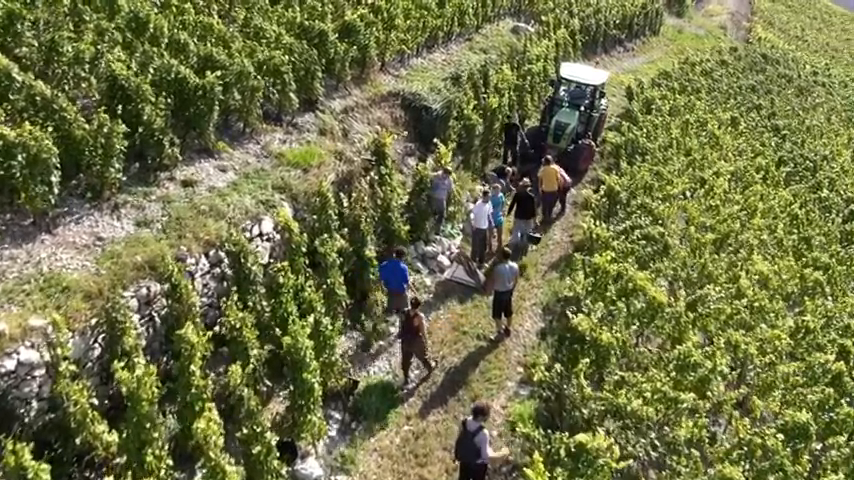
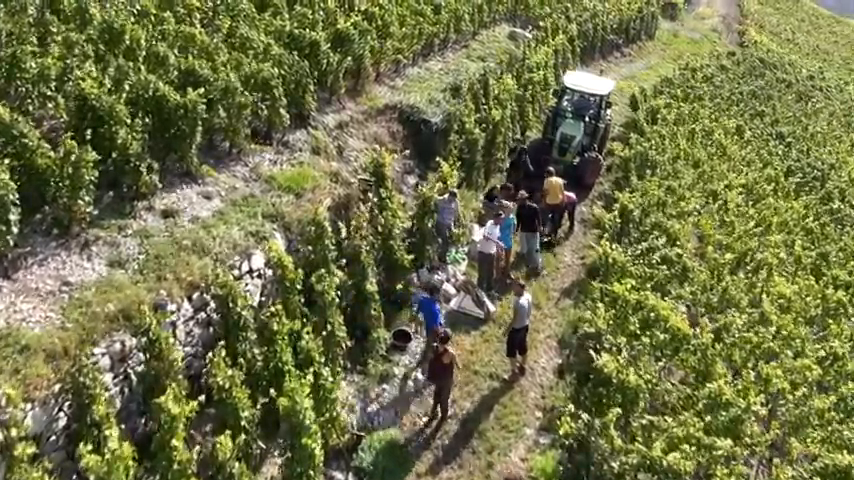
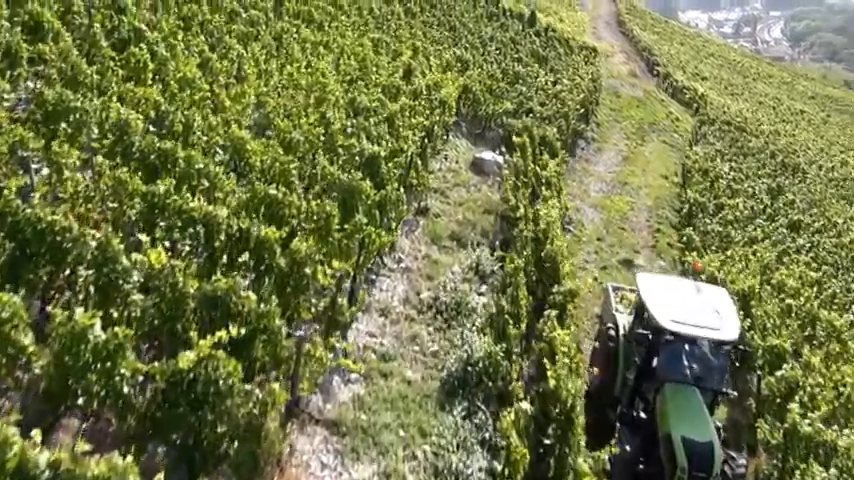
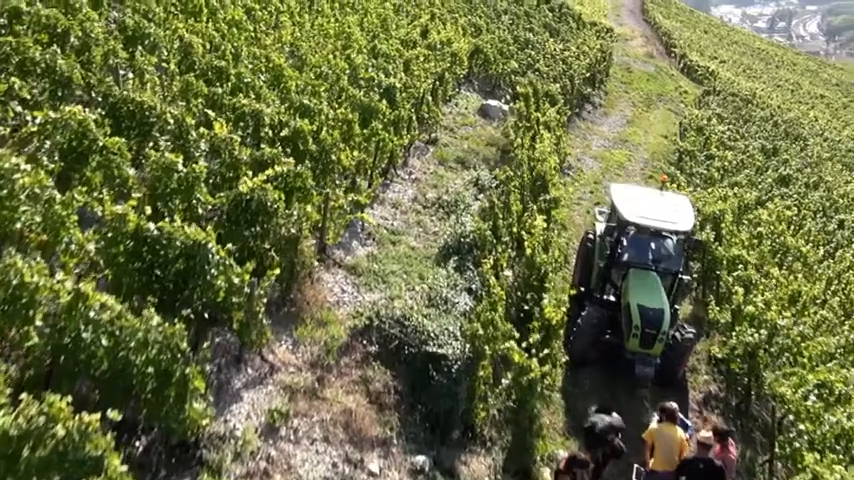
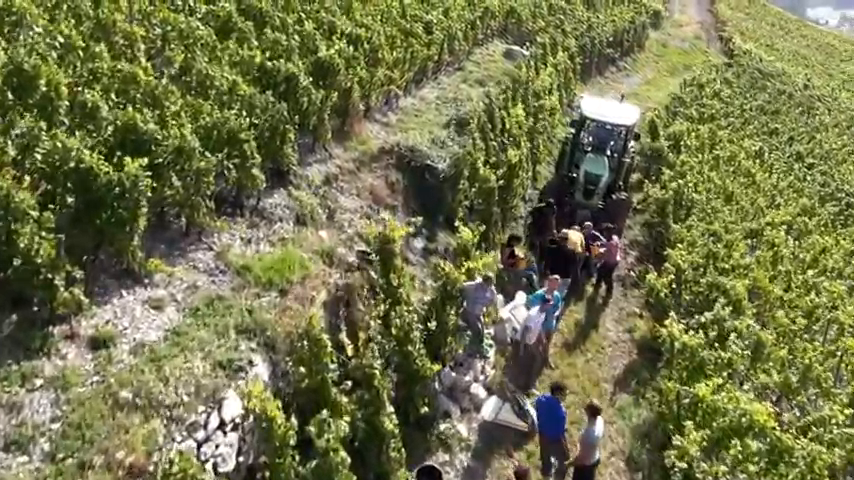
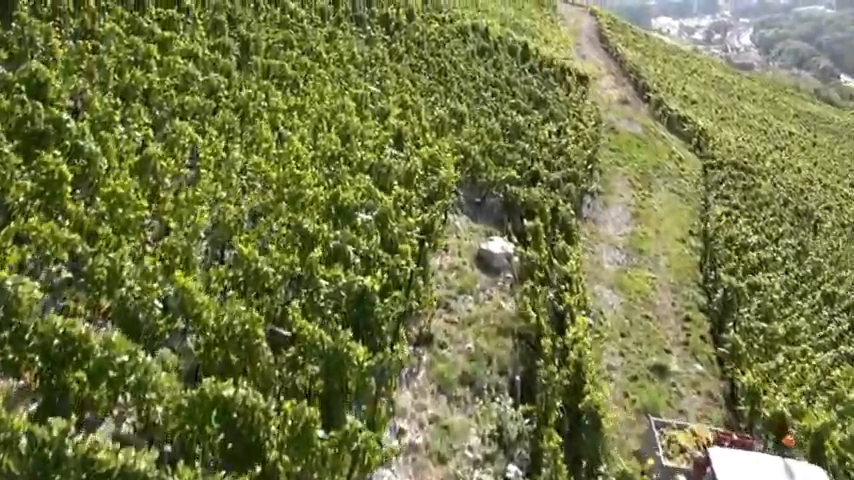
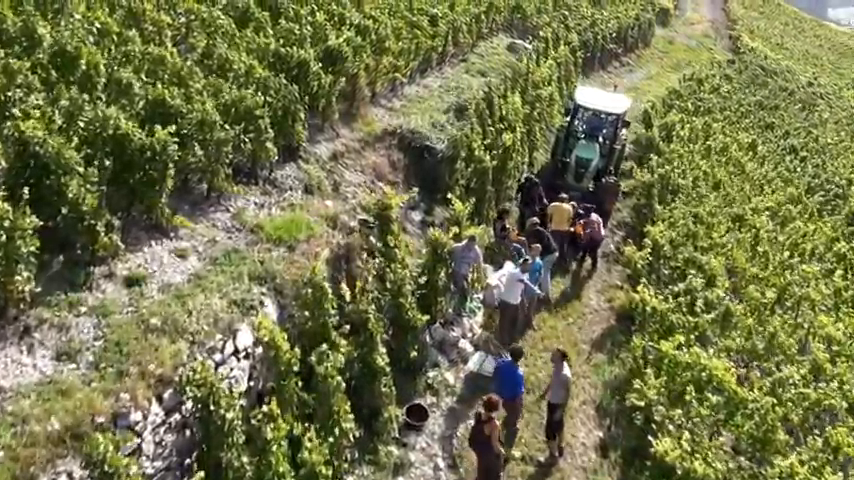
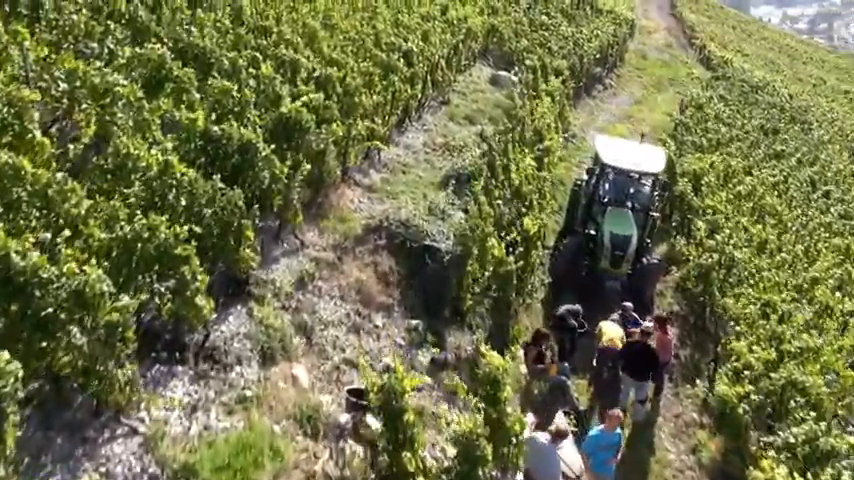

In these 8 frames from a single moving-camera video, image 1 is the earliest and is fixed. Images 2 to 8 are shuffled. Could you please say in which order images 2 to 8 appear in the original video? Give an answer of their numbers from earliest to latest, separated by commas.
2, 7, 5, 8, 4, 3, 6
